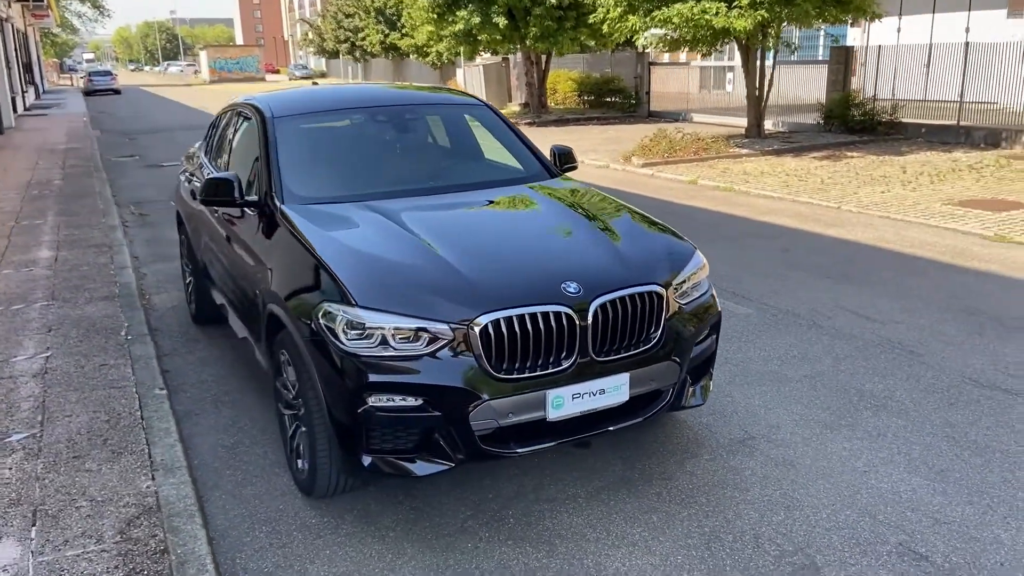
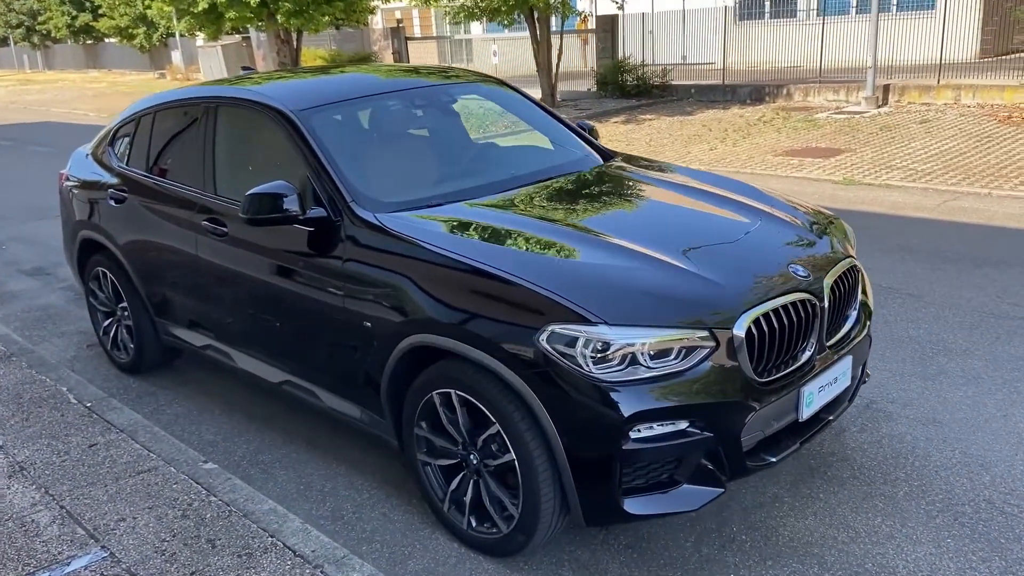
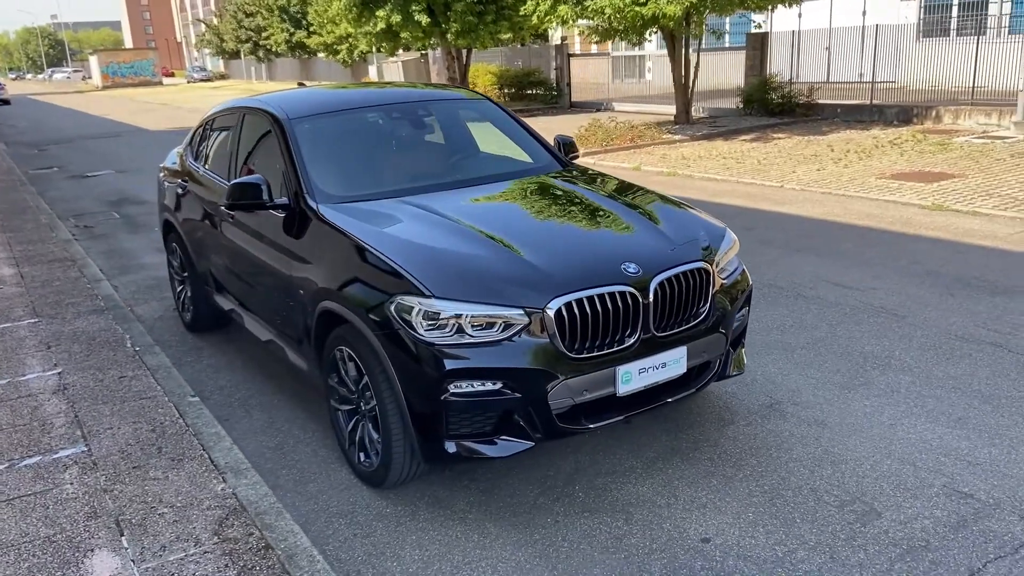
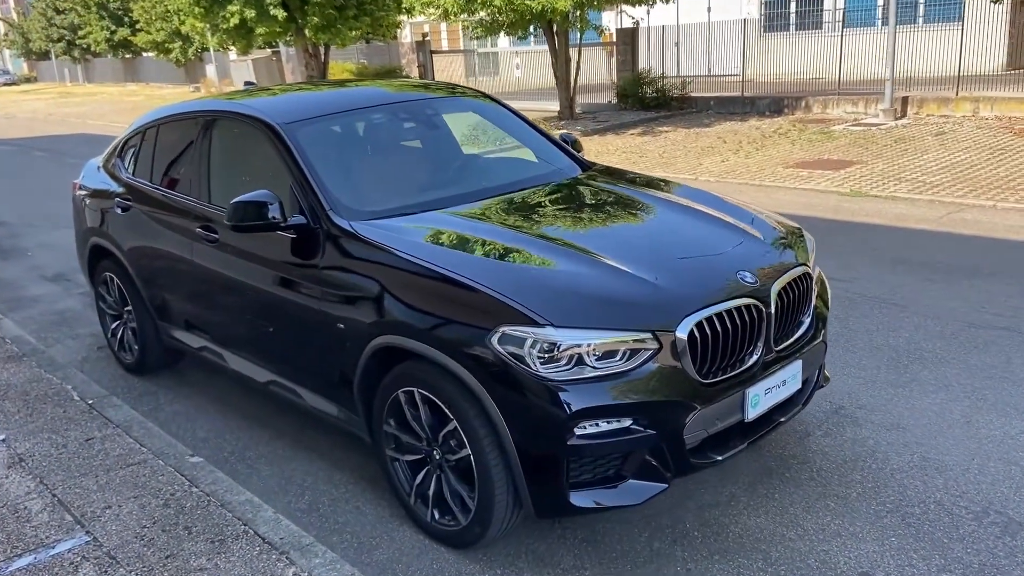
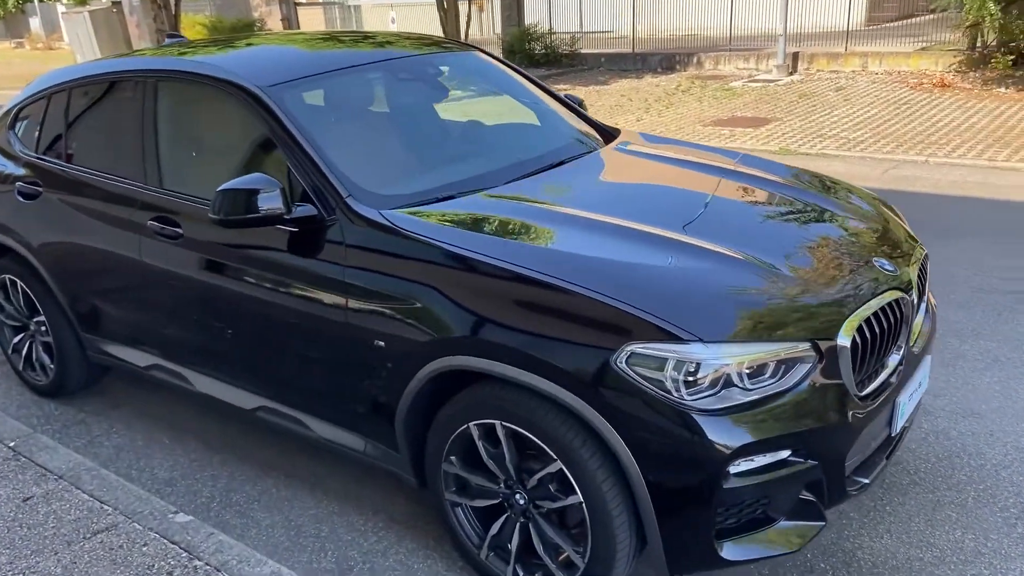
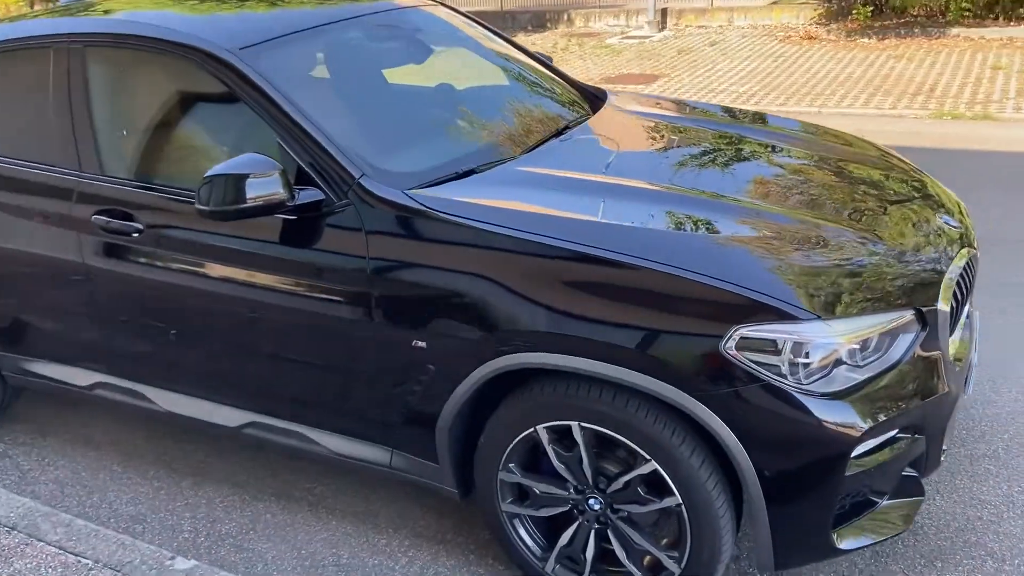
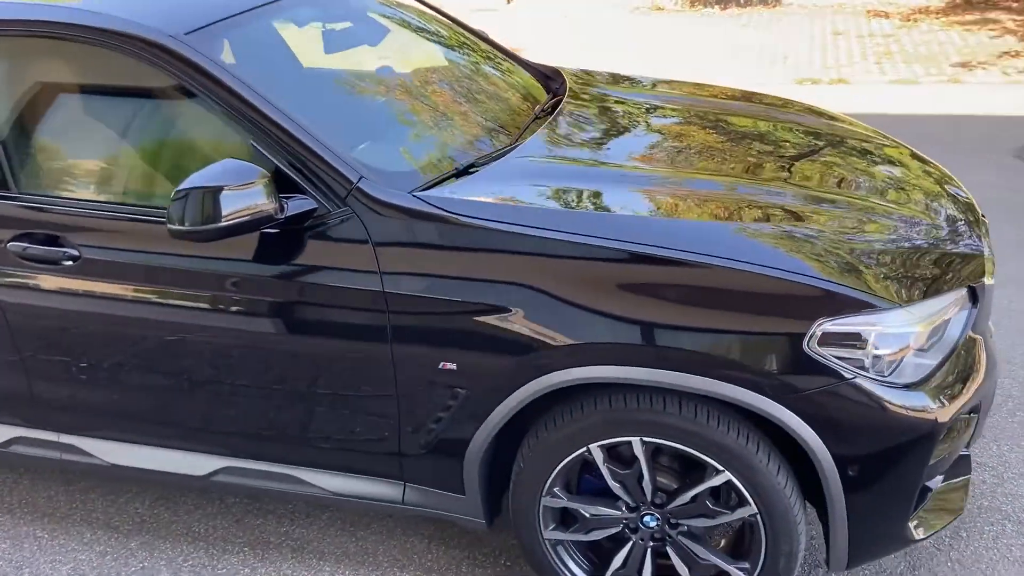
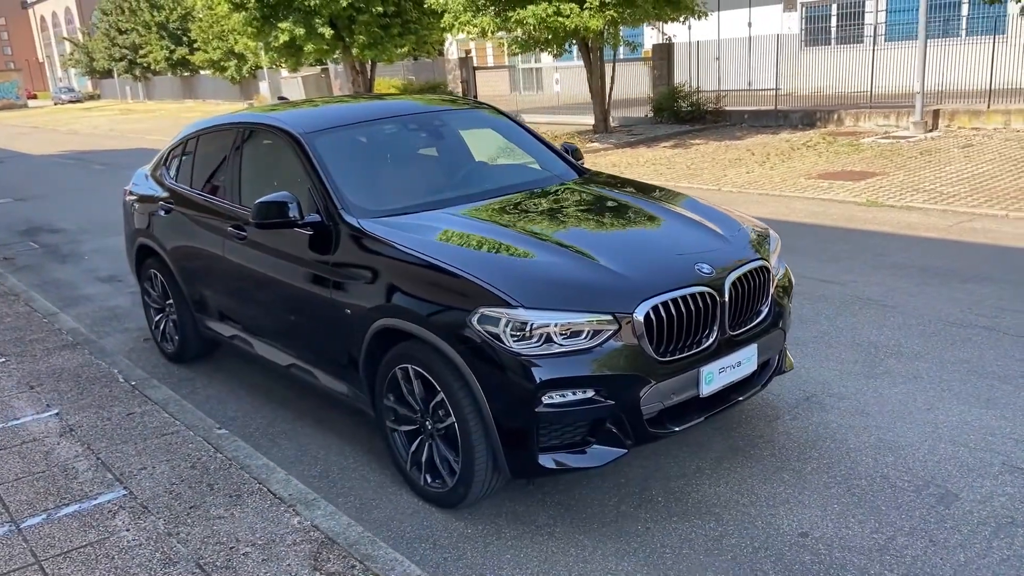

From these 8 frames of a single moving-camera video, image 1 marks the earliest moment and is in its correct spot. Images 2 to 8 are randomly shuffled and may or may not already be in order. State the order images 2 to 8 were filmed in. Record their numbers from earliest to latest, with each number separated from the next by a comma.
3, 8, 4, 2, 5, 6, 7
